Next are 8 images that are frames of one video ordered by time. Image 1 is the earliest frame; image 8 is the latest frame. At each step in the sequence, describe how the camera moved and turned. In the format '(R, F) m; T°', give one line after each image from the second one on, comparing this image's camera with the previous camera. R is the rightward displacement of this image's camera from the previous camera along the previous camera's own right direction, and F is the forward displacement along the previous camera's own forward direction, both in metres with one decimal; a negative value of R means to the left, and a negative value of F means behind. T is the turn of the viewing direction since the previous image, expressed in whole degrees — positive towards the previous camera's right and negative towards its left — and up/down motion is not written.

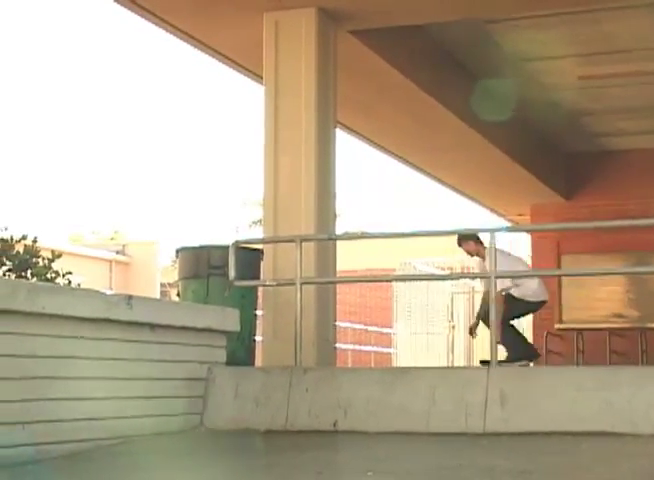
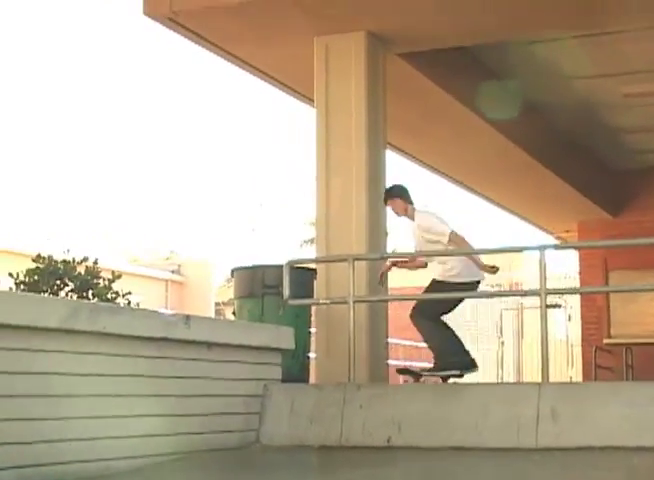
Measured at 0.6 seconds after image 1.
(0.0, -0.1) m; -3°
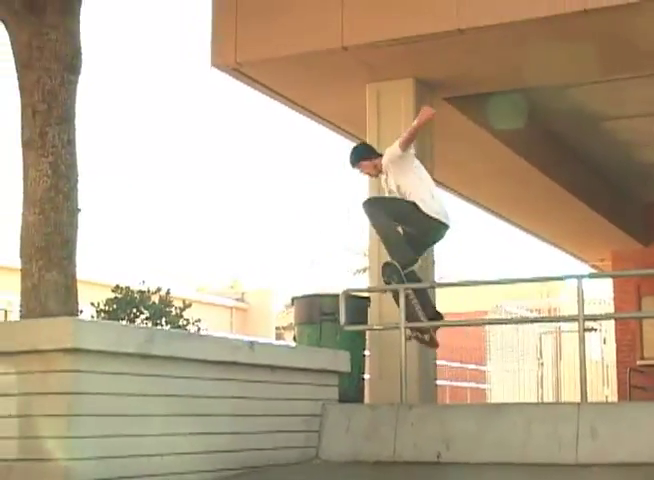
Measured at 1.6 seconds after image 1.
(0.0, -0.6) m; -2°
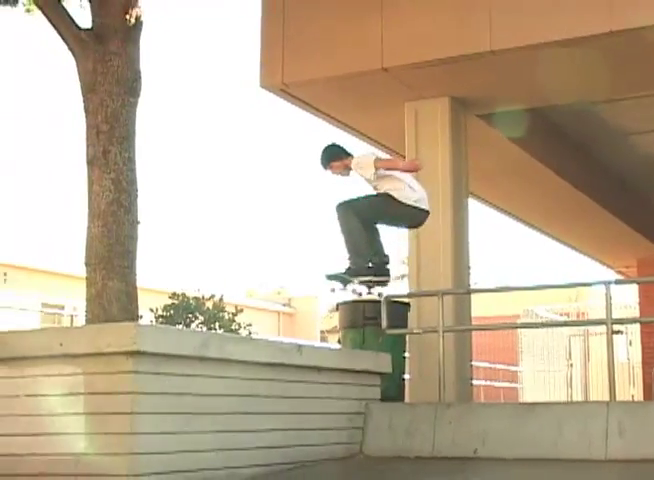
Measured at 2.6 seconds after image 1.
(0.0, -0.5) m; -2°
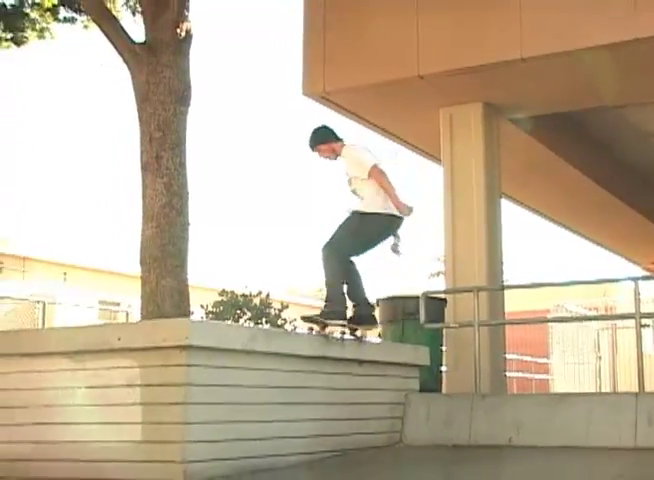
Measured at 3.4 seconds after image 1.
(0.0, -0.4) m; -2°
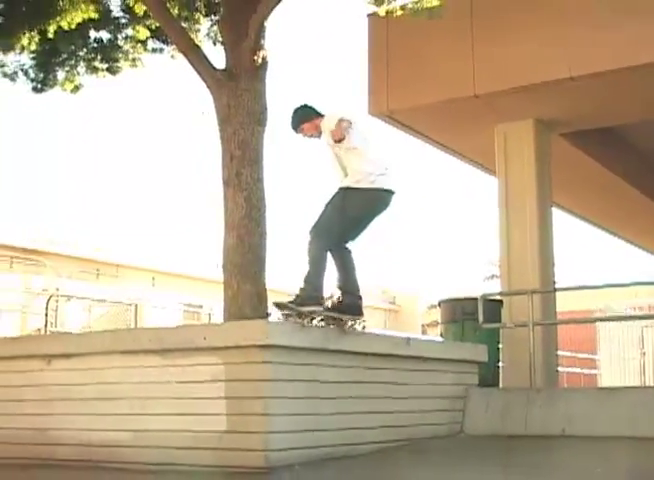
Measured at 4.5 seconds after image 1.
(-0.1, -0.7) m; -2°
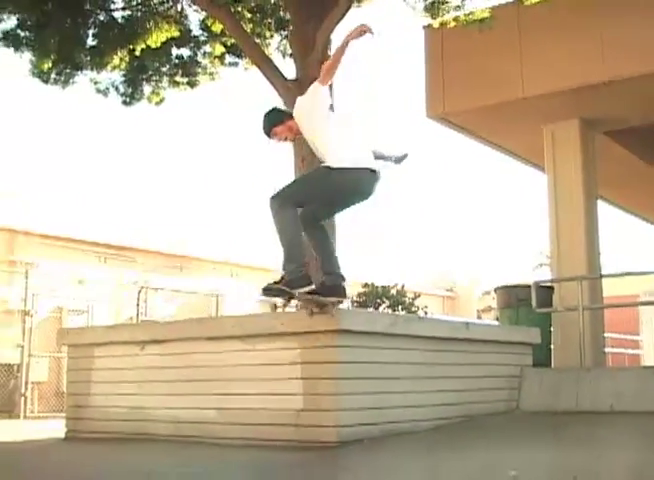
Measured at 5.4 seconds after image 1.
(-0.1, -0.8) m; -2°
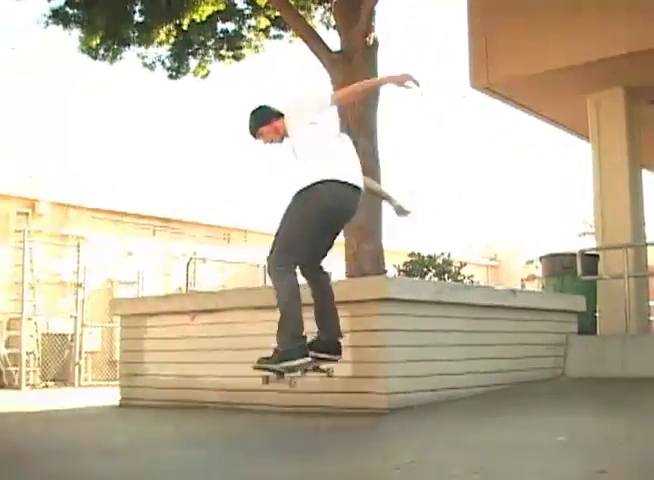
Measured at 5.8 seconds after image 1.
(-0.1, -0.1) m; -2°
